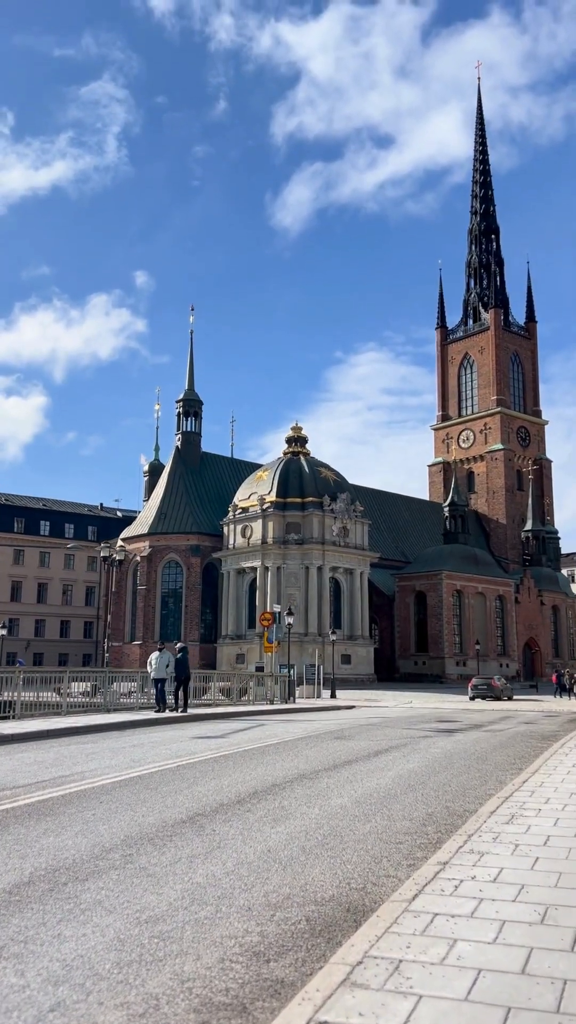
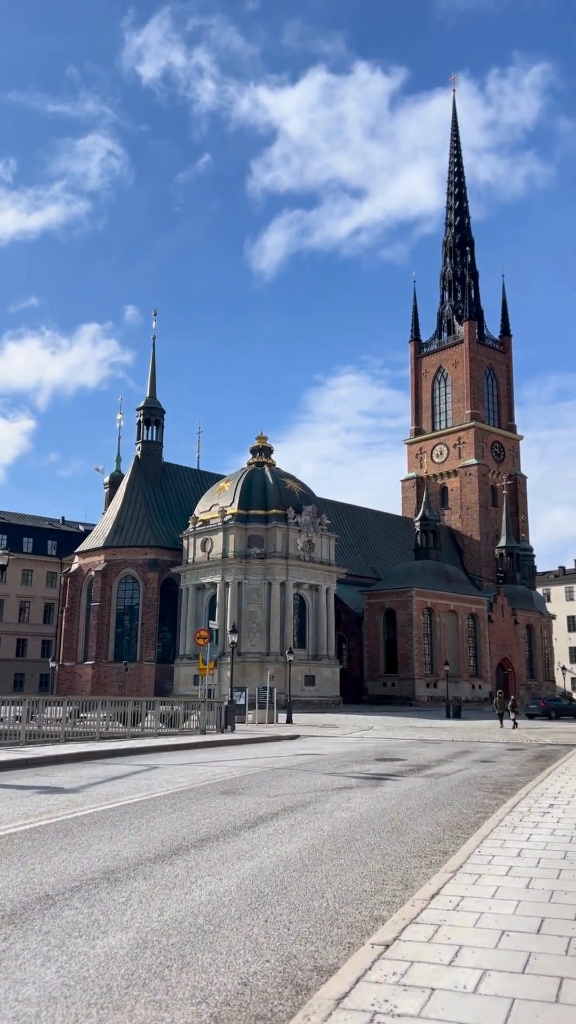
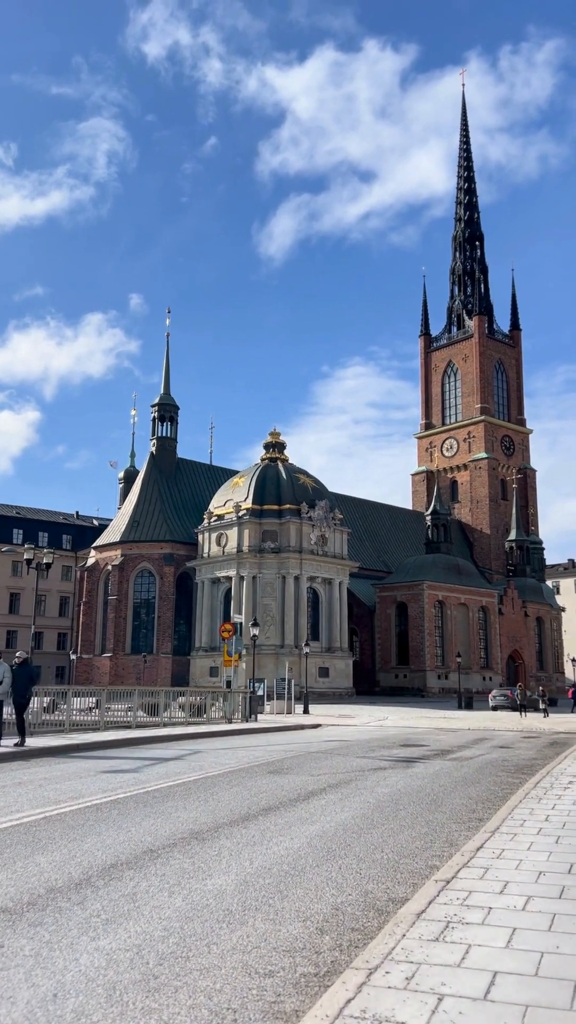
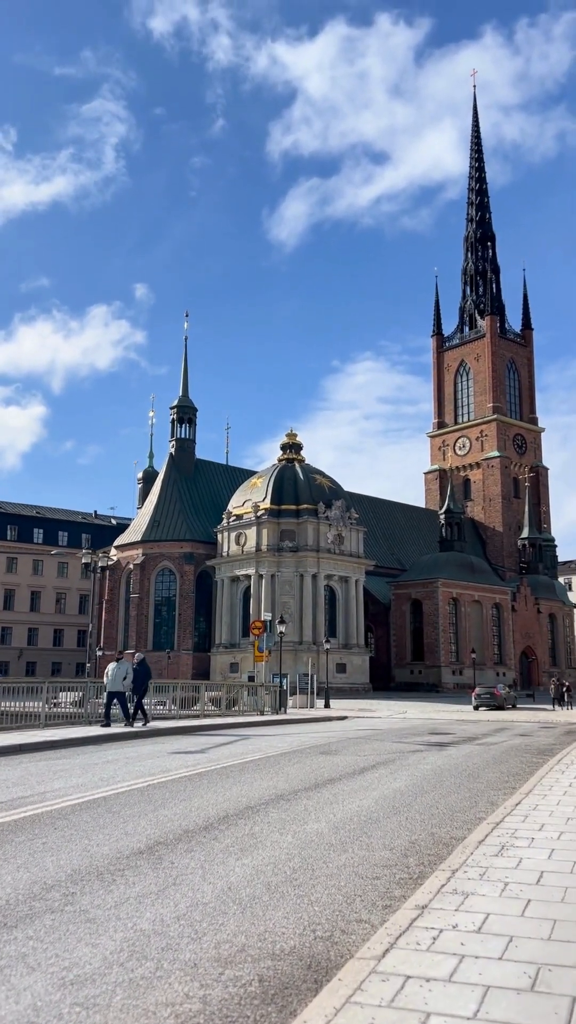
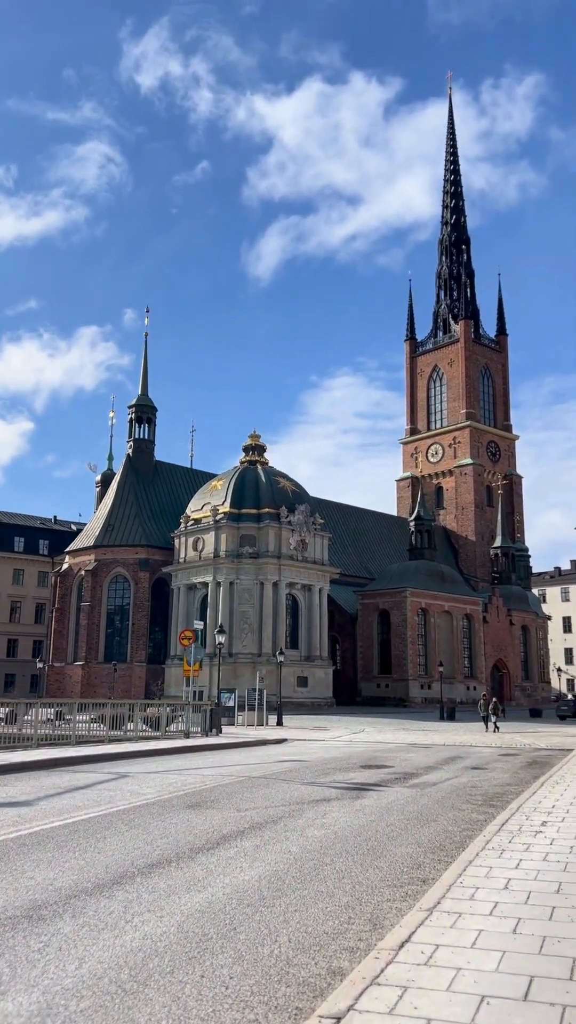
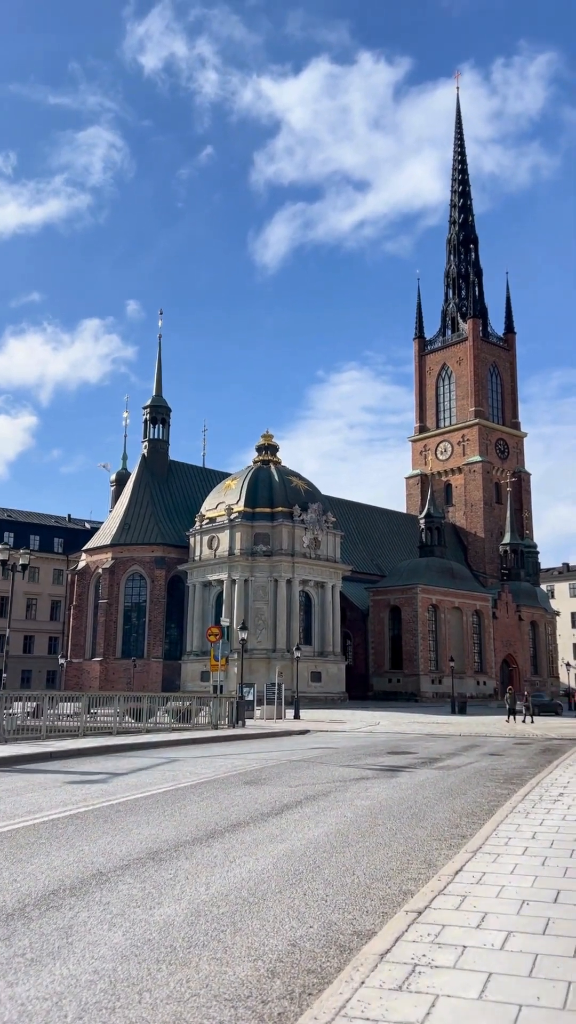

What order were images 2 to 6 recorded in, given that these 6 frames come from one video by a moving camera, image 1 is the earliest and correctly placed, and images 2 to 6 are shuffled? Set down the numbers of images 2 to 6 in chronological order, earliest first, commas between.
4, 3, 6, 2, 5
